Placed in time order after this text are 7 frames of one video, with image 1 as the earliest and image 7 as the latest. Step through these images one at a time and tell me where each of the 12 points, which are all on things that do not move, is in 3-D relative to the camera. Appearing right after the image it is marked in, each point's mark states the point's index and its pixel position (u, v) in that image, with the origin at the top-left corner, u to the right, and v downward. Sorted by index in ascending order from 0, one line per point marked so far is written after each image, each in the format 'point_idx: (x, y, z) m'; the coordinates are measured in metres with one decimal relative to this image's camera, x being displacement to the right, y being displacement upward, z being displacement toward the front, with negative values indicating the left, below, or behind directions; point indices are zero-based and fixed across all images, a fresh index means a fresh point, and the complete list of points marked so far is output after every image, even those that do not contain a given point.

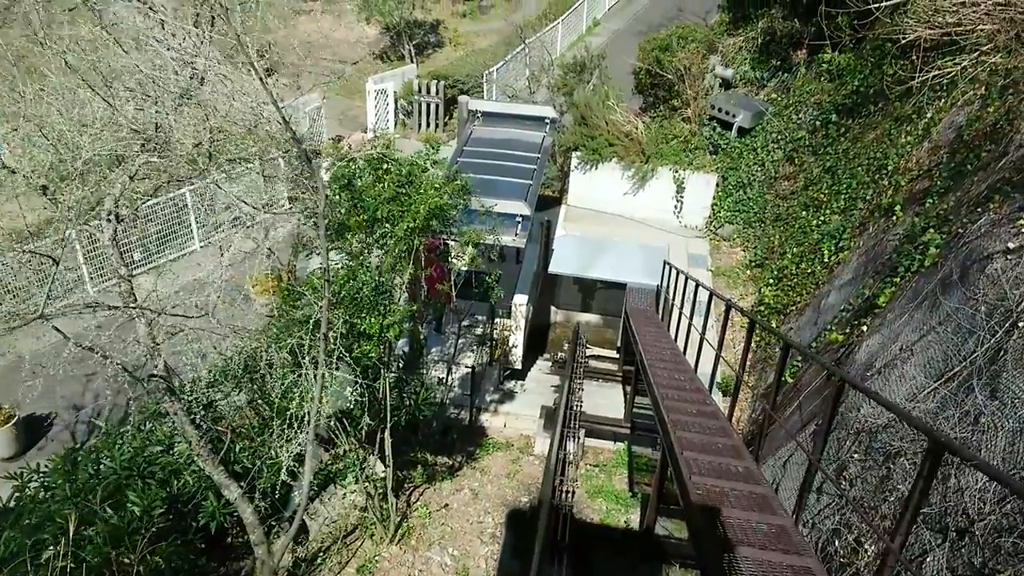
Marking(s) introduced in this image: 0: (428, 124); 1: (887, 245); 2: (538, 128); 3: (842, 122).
0: (-1.3, +2.6, +13.6) m
1: (+3.0, +0.3, +6.8) m
2: (+0.3, +1.9, +10.2) m
3: (+3.8, +1.9, +9.9) m
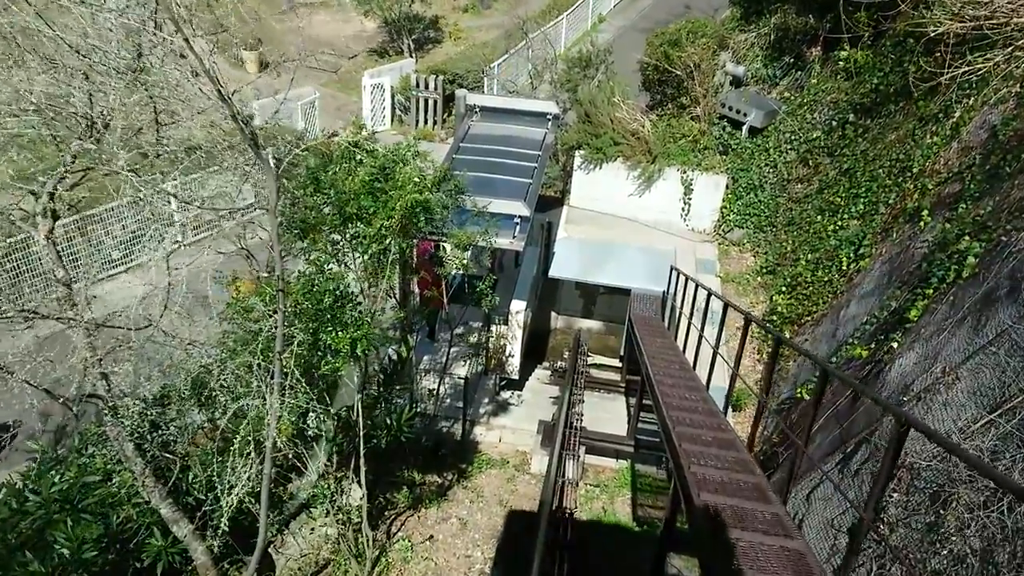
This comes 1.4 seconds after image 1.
0: (-1.3, +2.5, +13.0) m
1: (+2.9, +0.3, +6.3) m
2: (+0.3, +1.8, +9.7) m
3: (+3.8, +1.8, +9.4) m
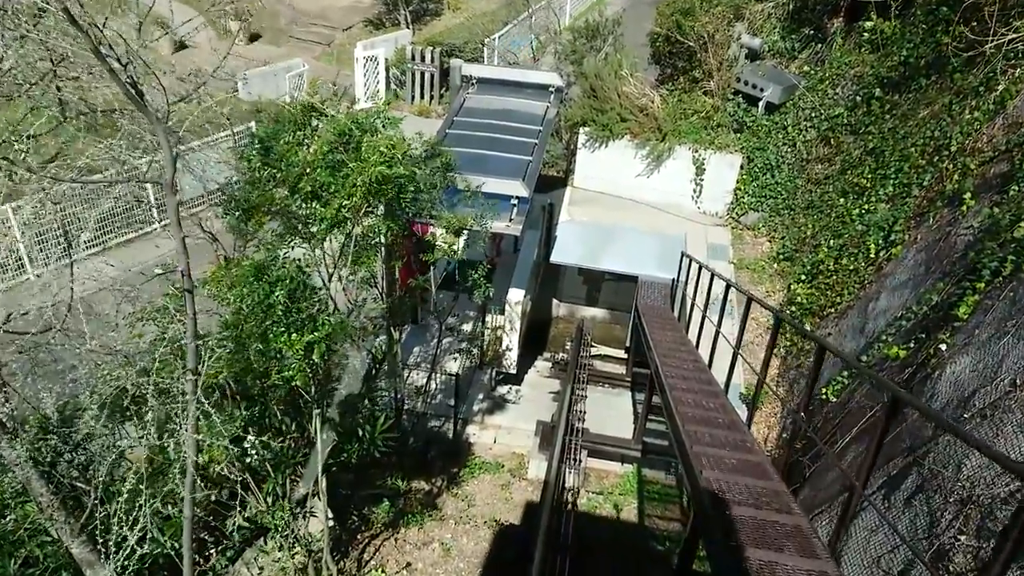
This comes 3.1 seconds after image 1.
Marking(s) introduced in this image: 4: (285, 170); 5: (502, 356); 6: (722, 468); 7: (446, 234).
0: (-1.3, +2.8, +12.3) m
1: (+2.9, +0.3, +5.6) m
2: (+0.3, +2.0, +9.0) m
3: (+3.8, +1.9, +8.7) m
4: (-0.9, +0.5, +3.5) m
5: (-0.1, -0.6, +7.4) m
6: (+0.8, -0.7, +3.3) m
7: (-0.4, +0.3, +5.0) m
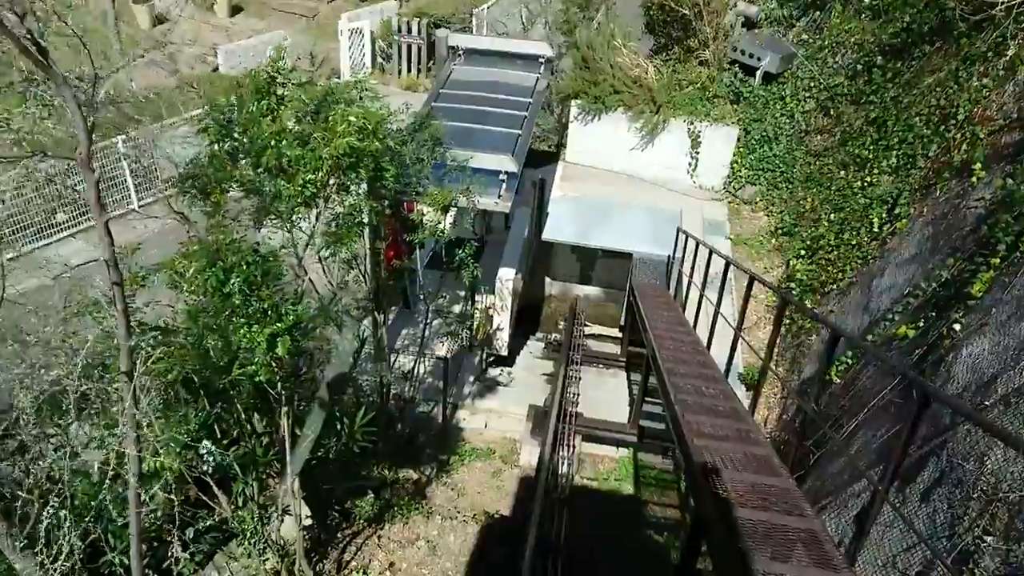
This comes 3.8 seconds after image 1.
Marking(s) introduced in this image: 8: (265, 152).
0: (-1.4, +3.1, +12.0) m
1: (+2.8, +0.5, +5.4) m
2: (+0.2, +2.2, +8.7) m
3: (+3.7, +2.2, +8.4) m
4: (-1.0, +0.5, +3.2) m
5: (-0.2, -0.4, +7.2) m
6: (+0.8, -0.6, +3.1) m
7: (-0.5, +0.4, +4.7) m
8: (-0.9, +0.5, +3.1) m
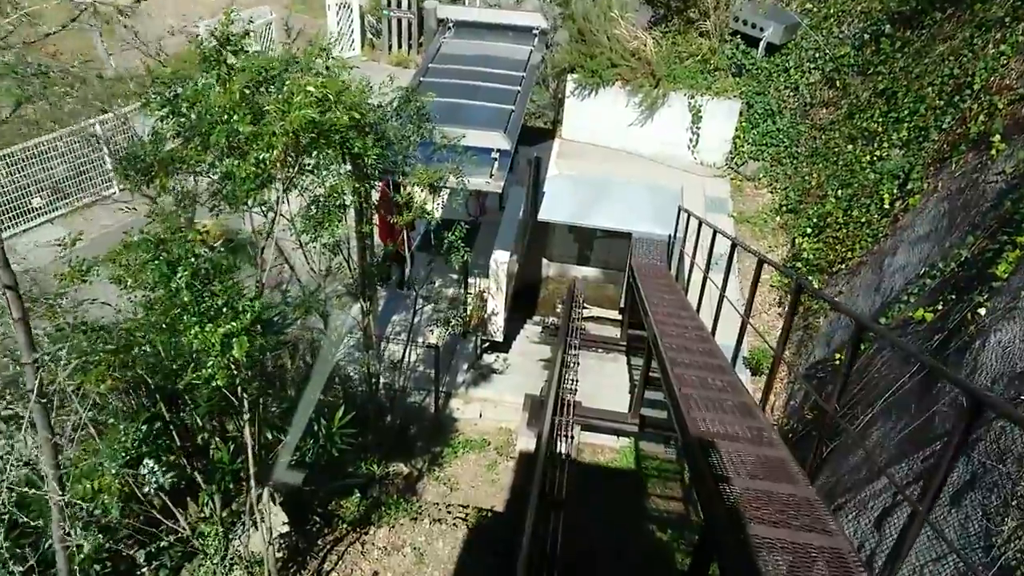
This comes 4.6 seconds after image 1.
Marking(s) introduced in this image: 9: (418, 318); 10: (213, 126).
0: (-1.5, +3.3, +11.6) m
1: (+2.8, +0.6, +5.1) m
2: (+0.1, +2.4, +8.3) m
3: (+3.6, +2.4, +8.0) m
4: (-1.1, +0.6, +2.9) m
5: (-0.2, -0.3, +6.9) m
6: (+0.7, -0.6, +2.8) m
7: (-0.5, +0.5, +4.4) m
8: (-1.0, +0.5, +2.8) m
9: (-0.7, -0.2, +6.6) m
10: (-1.0, +0.5, +2.8) m
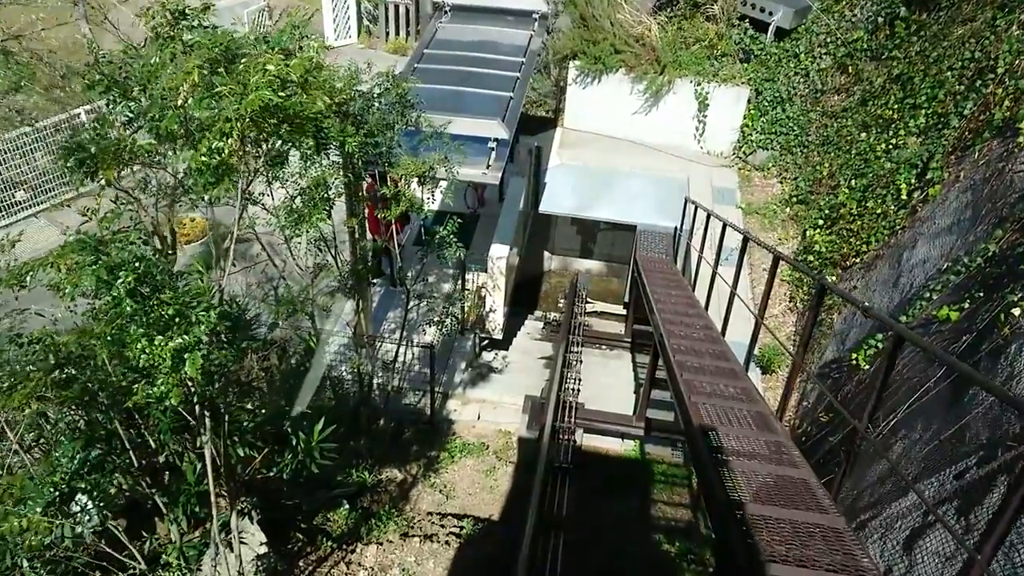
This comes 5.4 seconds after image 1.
0: (-1.5, +3.4, +11.3) m
1: (+2.8, +0.6, +4.7) m
2: (+0.1, +2.4, +8.0) m
3: (+3.6, +2.4, +7.7) m
4: (-1.1, +0.6, +2.6) m
5: (-0.2, -0.2, +6.6) m
6: (+0.7, -0.6, +2.5) m
7: (-0.5, +0.5, +4.1) m
8: (-1.0, +0.5, +2.5) m
9: (-0.7, -0.2, +6.4) m
10: (-1.0, +0.5, +2.5) m
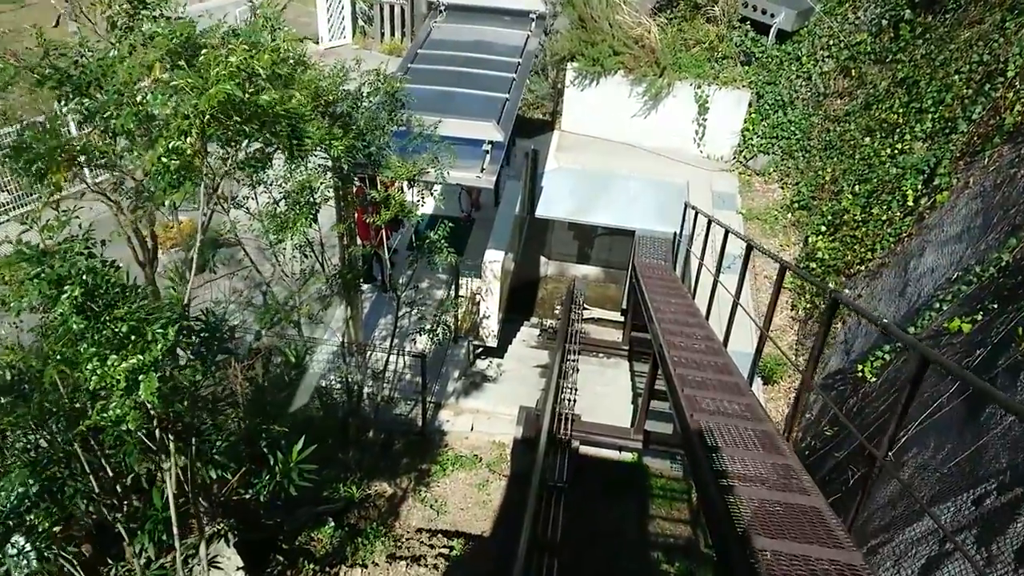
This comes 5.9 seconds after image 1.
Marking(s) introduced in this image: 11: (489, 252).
0: (-1.5, +3.3, +11.1) m
1: (+2.7, +0.5, +4.6) m
2: (+0.1, +2.4, +7.8) m
3: (+3.6, +2.3, +7.5) m
4: (-1.1, +0.5, +2.4) m
5: (-0.2, -0.3, +6.4) m
6: (+0.7, -0.6, +2.3) m
7: (-0.6, +0.4, +3.9) m
8: (-1.0, +0.5, +2.3) m
9: (-0.8, -0.2, +6.2) m
10: (-1.0, +0.5, +2.4) m
11: (-0.2, +0.3, +6.3) m
